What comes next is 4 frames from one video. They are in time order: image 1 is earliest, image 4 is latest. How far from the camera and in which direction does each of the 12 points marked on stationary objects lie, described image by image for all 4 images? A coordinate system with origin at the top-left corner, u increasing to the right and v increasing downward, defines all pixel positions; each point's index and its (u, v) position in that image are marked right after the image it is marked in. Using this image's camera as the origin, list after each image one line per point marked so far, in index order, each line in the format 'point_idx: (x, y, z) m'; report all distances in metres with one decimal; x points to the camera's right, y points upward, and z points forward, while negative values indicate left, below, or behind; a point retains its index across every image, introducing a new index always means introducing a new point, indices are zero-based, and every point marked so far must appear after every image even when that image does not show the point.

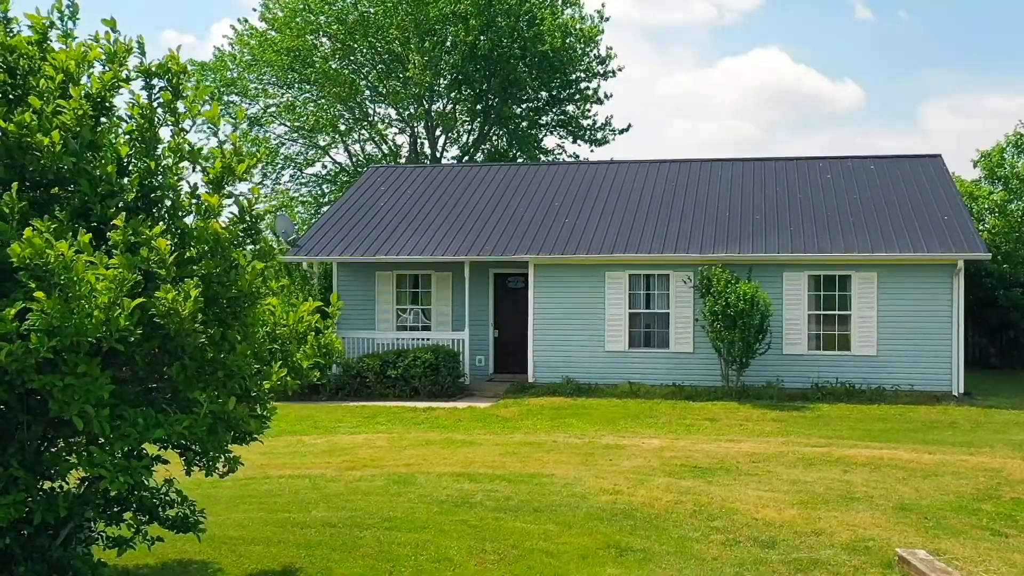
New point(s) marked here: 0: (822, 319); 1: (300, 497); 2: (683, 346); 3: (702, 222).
0: (+5.8, -0.6, +18.2) m
1: (-2.3, -2.3, +10.5) m
2: (+3.3, -1.1, +18.6) m
3: (+3.8, +1.3, +19.3) m
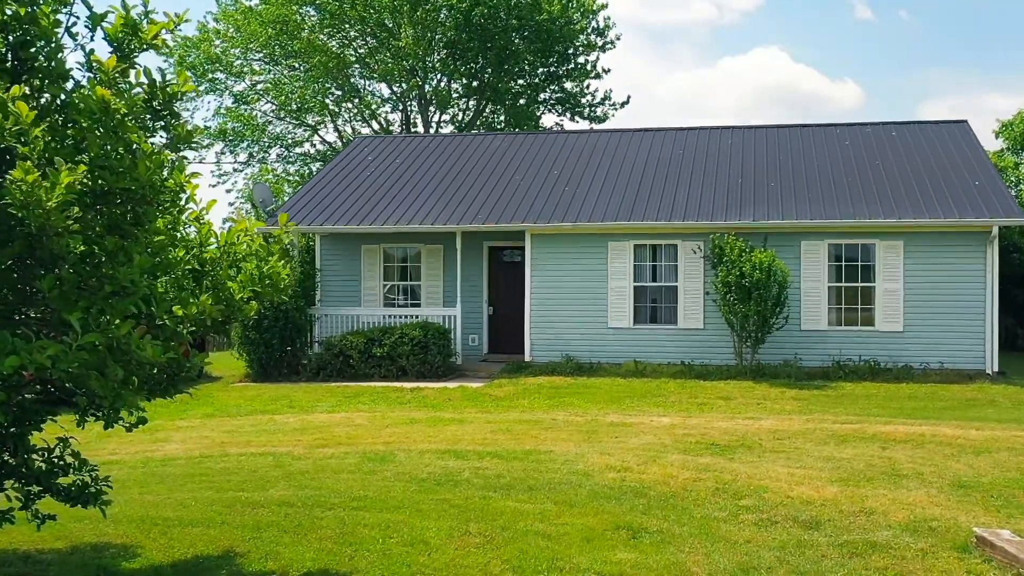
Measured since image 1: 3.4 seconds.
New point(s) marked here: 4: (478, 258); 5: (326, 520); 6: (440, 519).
0: (+5.8, -0.1, +16.7) m
1: (-2.4, -1.8, +9.1) m
2: (+3.2, -0.6, +17.2) m
3: (+3.8, +1.8, +17.9) m
4: (-0.7, +0.6, +19.0) m
5: (-1.4, -1.7, +7.2) m
6: (-0.5, -1.7, +7.2) m
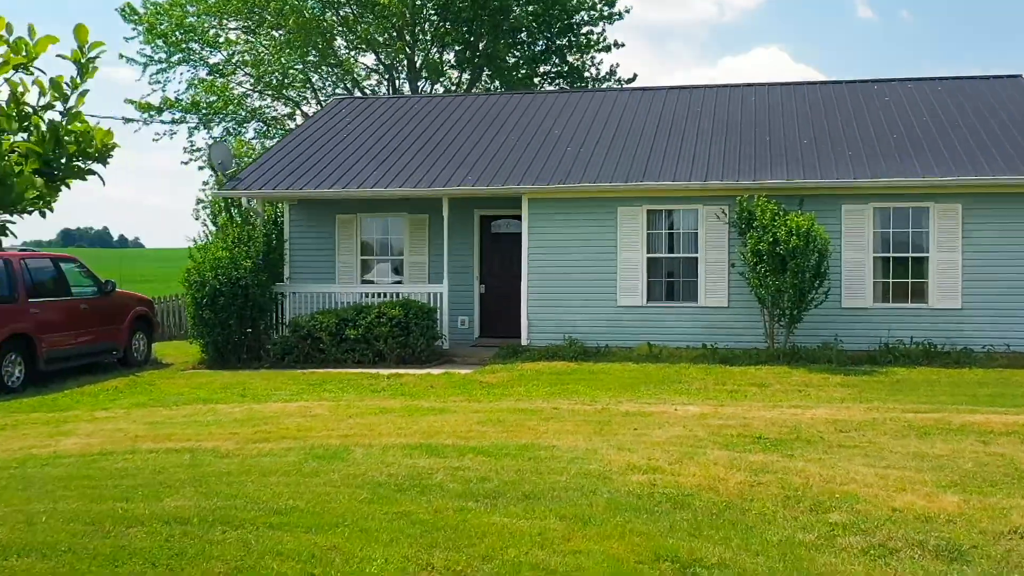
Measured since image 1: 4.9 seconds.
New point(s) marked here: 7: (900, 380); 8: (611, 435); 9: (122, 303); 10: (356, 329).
0: (+5.7, +0.4, +14.4) m
1: (-2.5, -1.3, +6.8) m
2: (+3.1, -0.2, +14.9) m
3: (+3.7, +2.3, +15.6) m
4: (-0.8, +1.0, +16.6) m
5: (-1.5, -1.3, +4.9) m
6: (-0.6, -1.3, +4.9) m
7: (+5.0, -1.2, +12.4) m
8: (+0.9, -1.3, +8.3) m
9: (-5.9, -0.2, +14.6) m
10: (-2.4, -0.6, +14.9) m
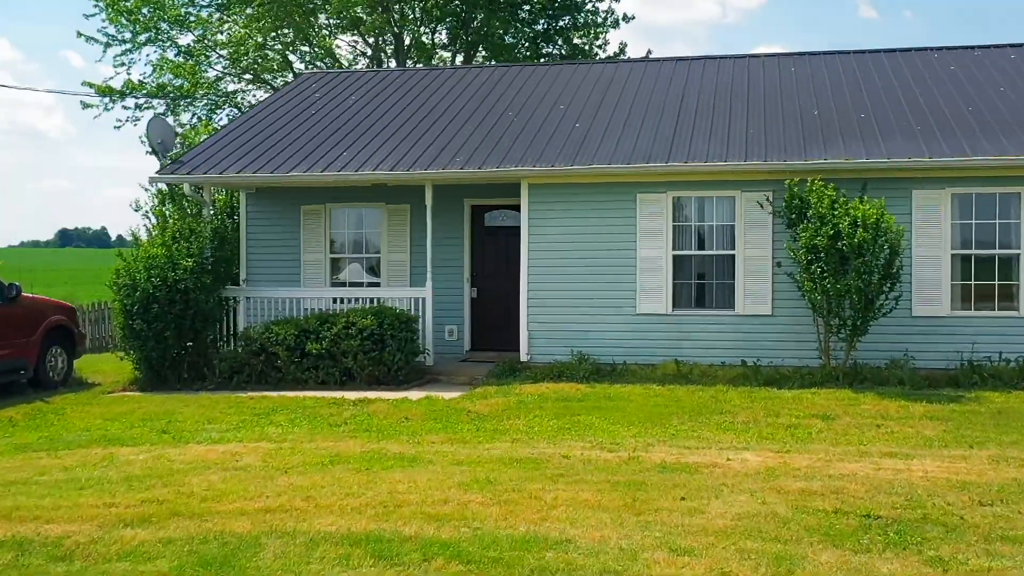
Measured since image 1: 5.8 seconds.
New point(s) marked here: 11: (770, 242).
0: (+5.6, +0.3, +11.8) m
1: (-2.5, -1.4, +4.2) m
2: (+3.1, -0.2, +12.2) m
3: (+3.6, +2.2, +13.0) m
4: (-0.8, +1.0, +14.0) m
5: (-1.5, -1.4, +2.3) m
6: (-0.6, -1.4, +2.3) m
7: (+4.9, -1.2, +9.7) m
8: (+0.8, -1.3, +5.7) m
9: (-6.0, -0.3, +12.0) m
10: (-2.4, -0.7, +12.2) m
11: (+3.2, +0.6, +12.1) m
